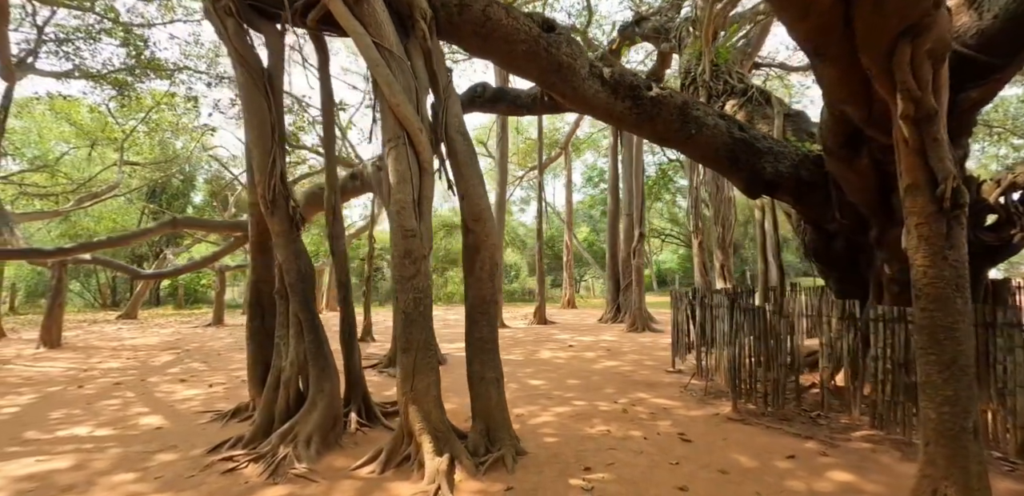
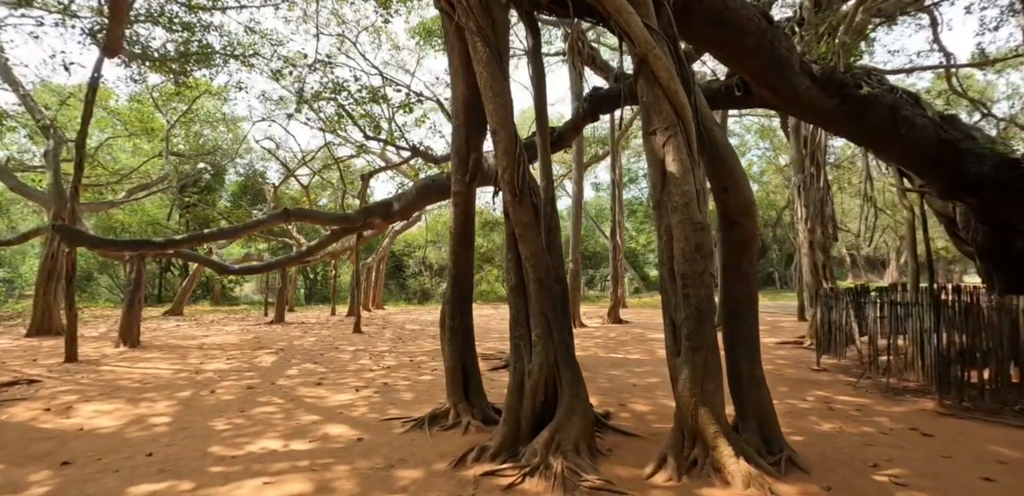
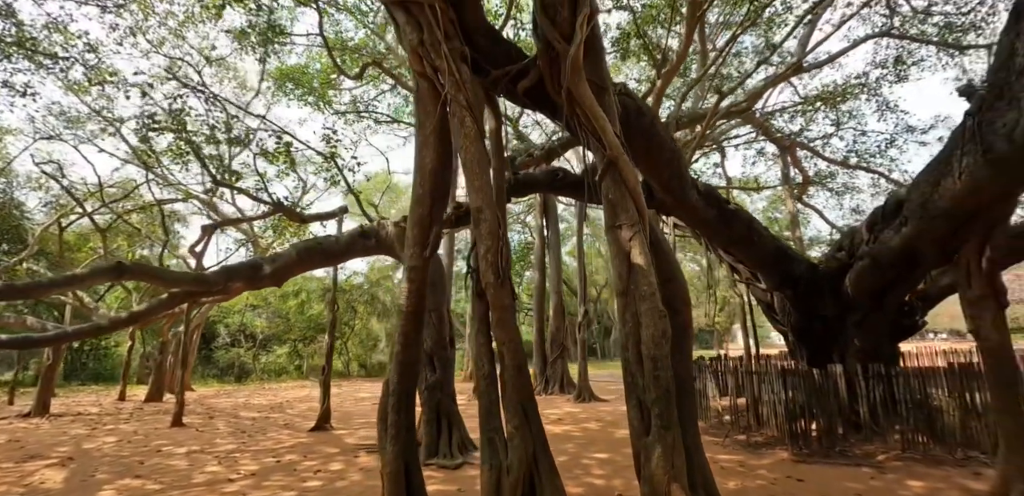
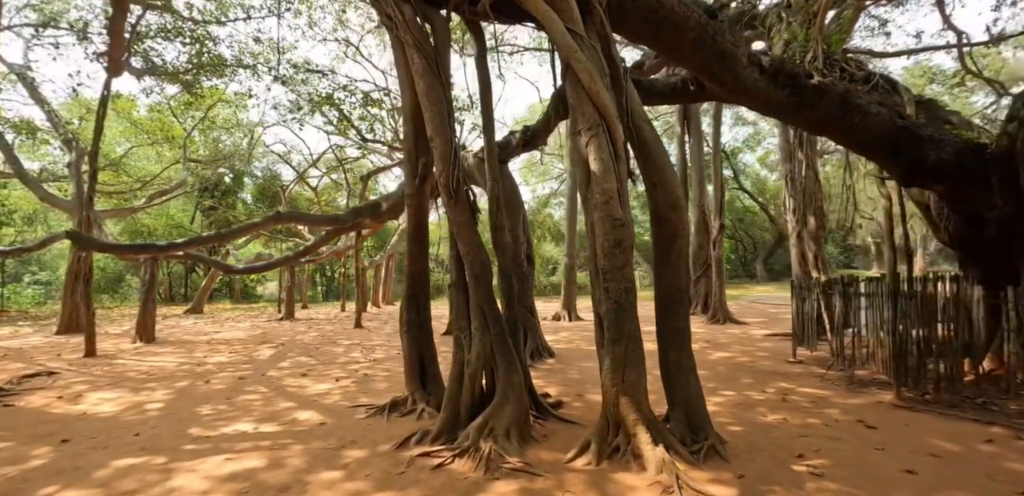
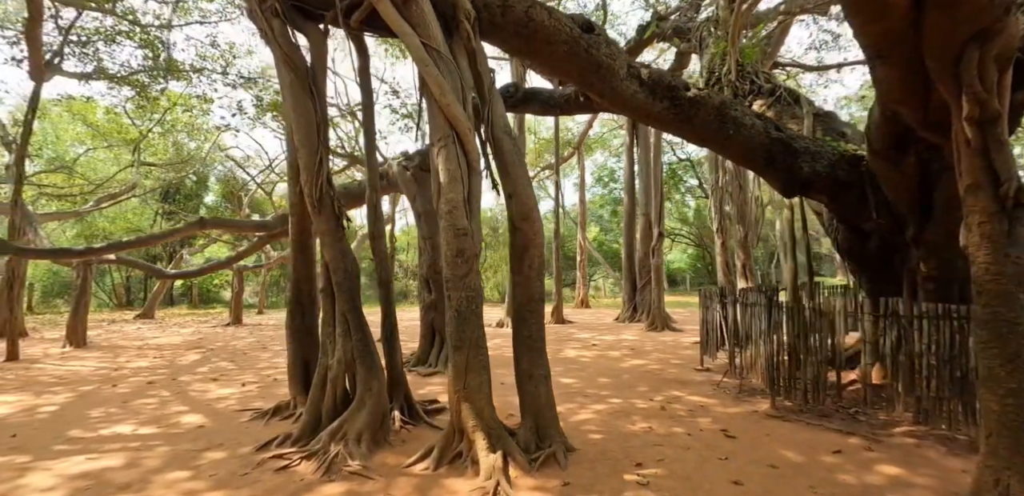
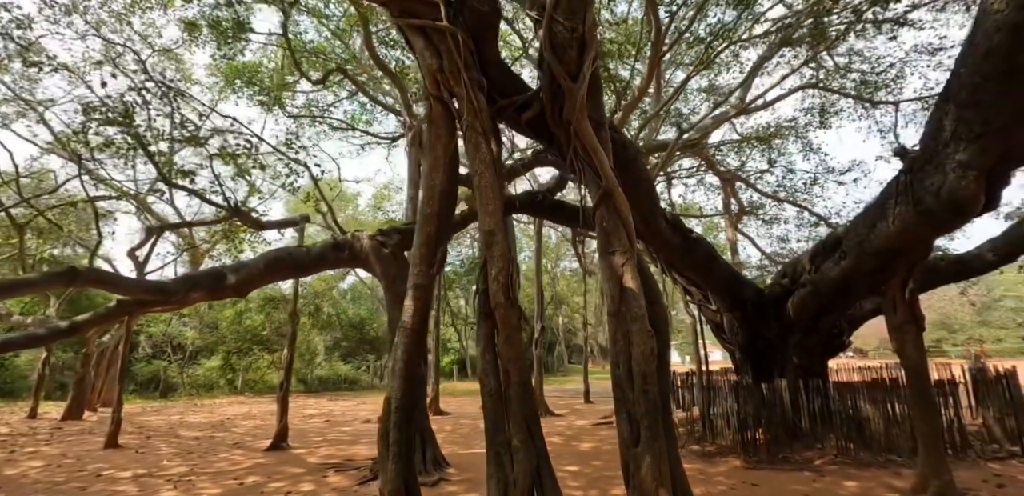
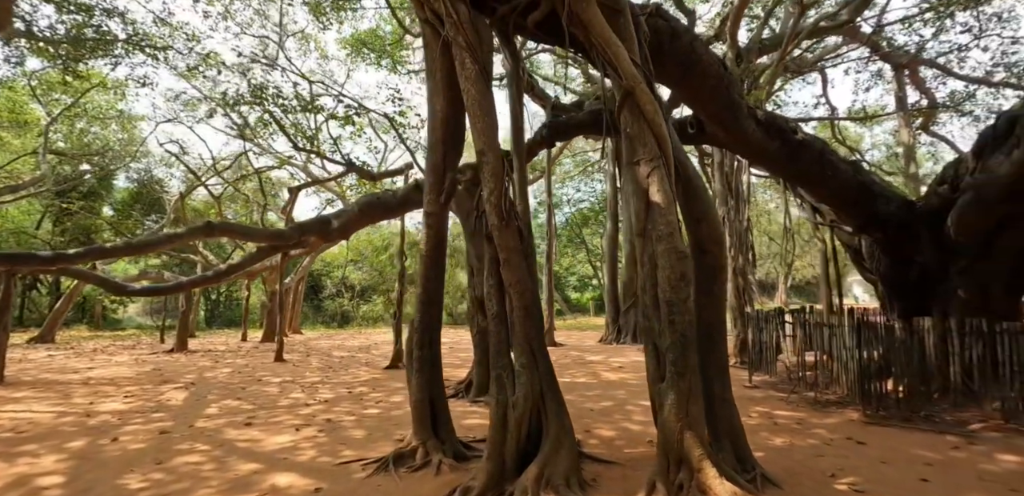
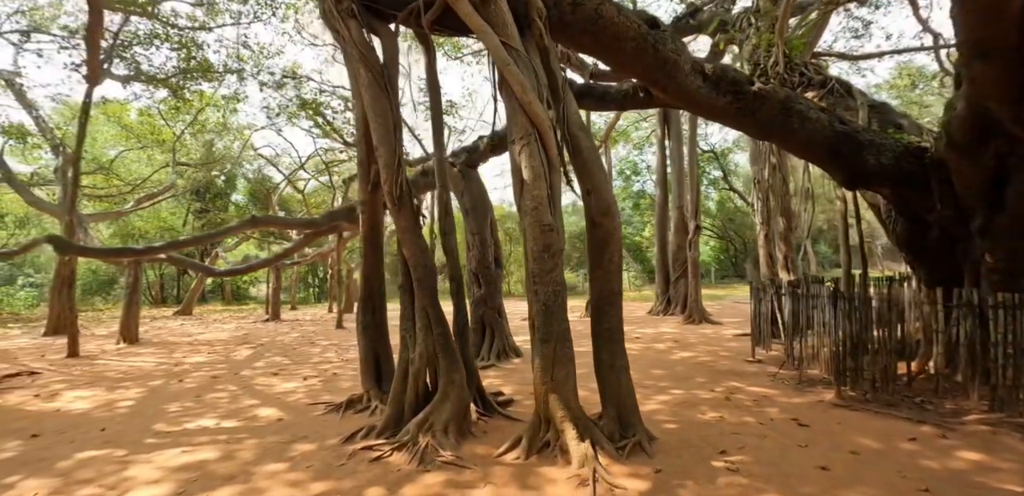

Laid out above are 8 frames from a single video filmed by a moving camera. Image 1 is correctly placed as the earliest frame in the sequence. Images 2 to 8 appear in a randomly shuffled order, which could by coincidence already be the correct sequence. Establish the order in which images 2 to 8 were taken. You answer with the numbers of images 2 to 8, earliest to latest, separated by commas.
5, 8, 4, 2, 7, 3, 6
